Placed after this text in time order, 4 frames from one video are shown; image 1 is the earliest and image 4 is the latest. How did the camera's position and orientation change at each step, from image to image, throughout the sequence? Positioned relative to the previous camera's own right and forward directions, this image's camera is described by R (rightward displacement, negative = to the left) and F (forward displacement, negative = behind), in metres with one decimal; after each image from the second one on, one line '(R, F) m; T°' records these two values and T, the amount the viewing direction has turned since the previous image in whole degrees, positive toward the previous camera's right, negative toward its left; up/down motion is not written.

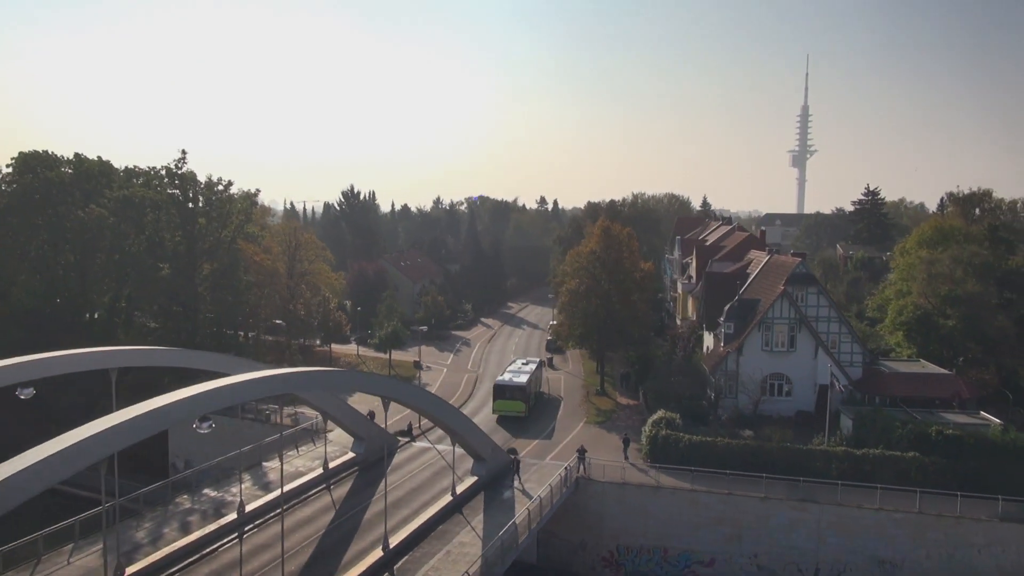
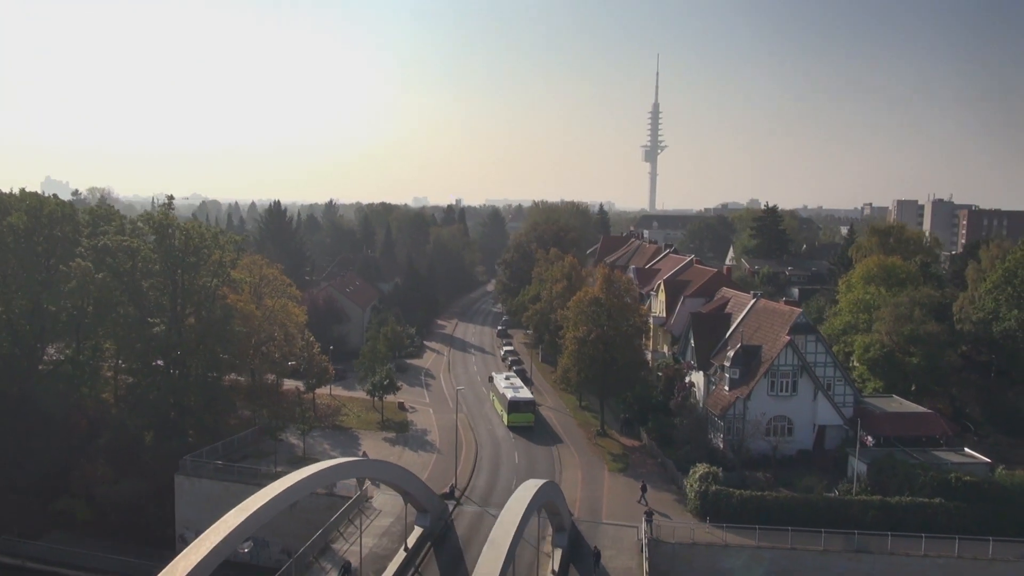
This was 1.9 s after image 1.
(-6.5, +0.1) m; +10°
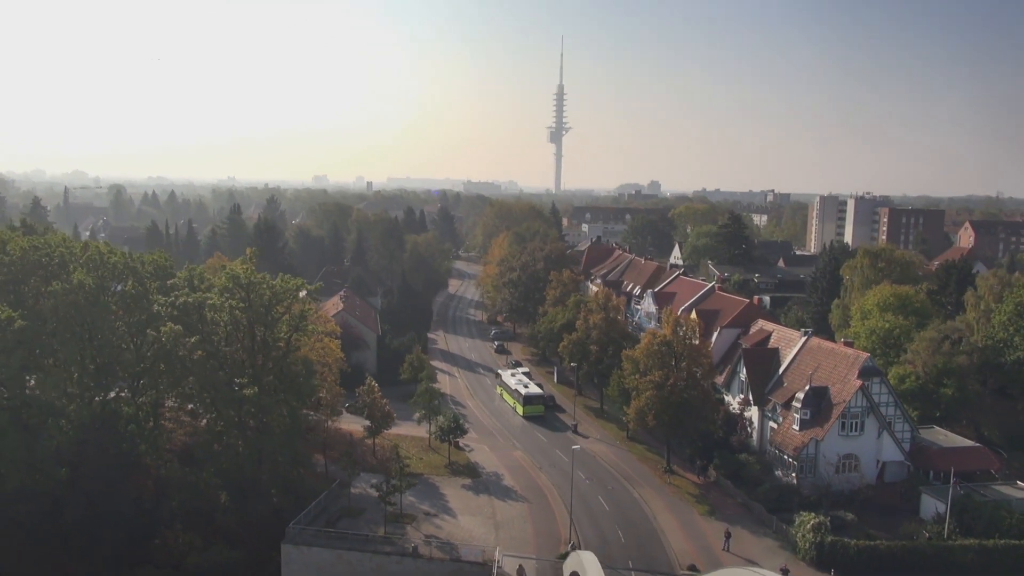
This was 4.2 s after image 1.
(-8.0, 0.0) m; +6°
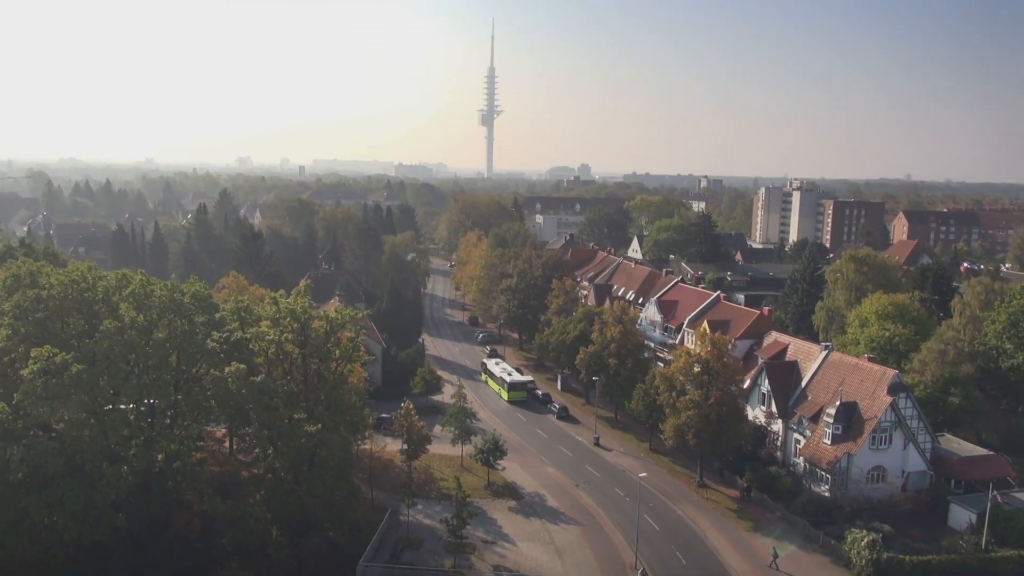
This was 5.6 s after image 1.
(-5.3, 0.0) m; +5°
